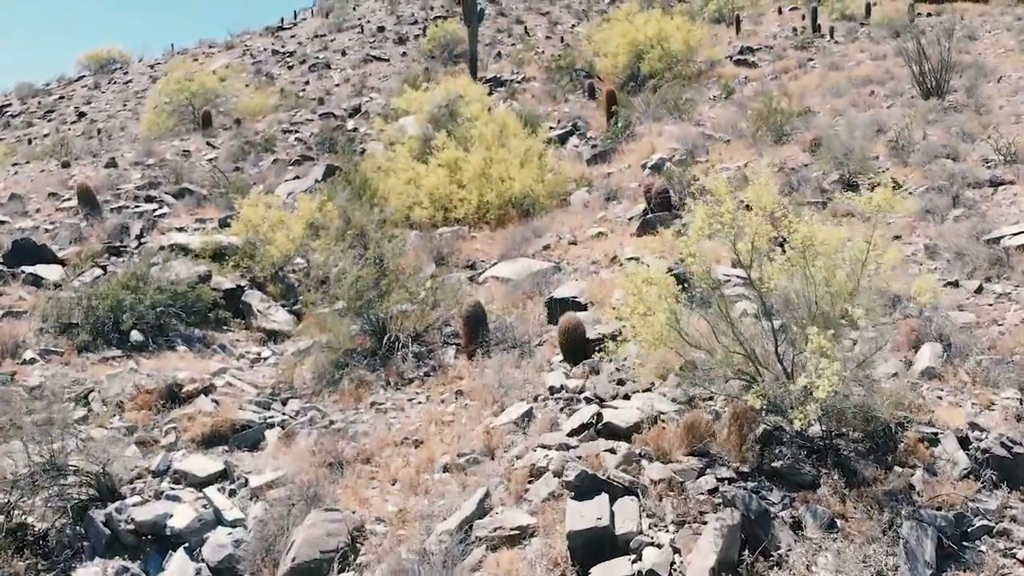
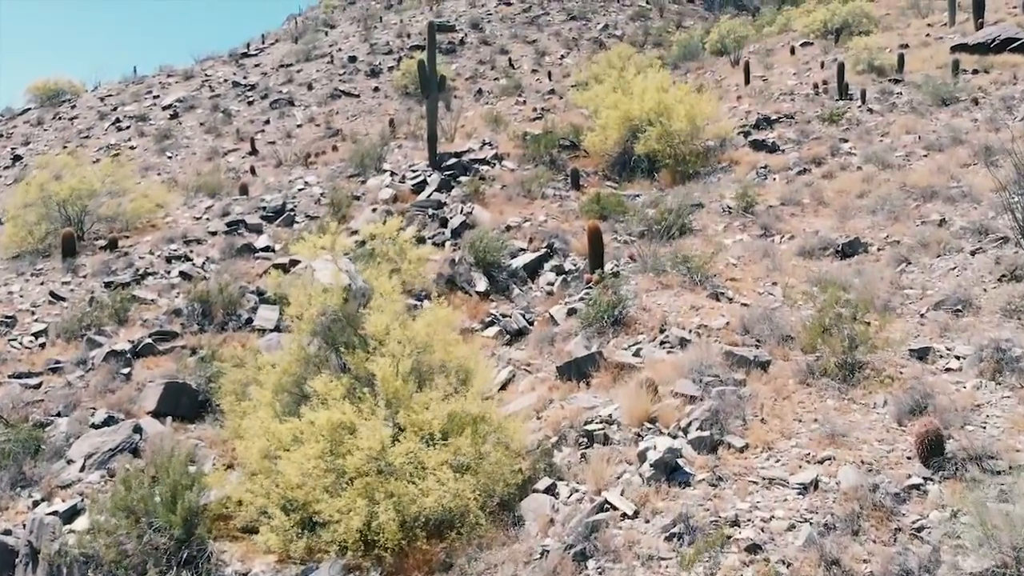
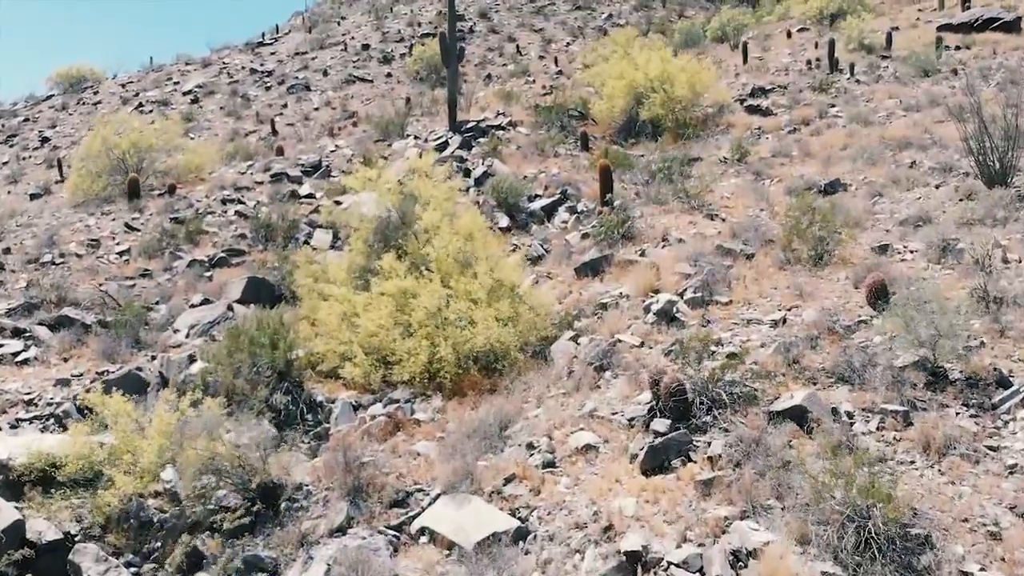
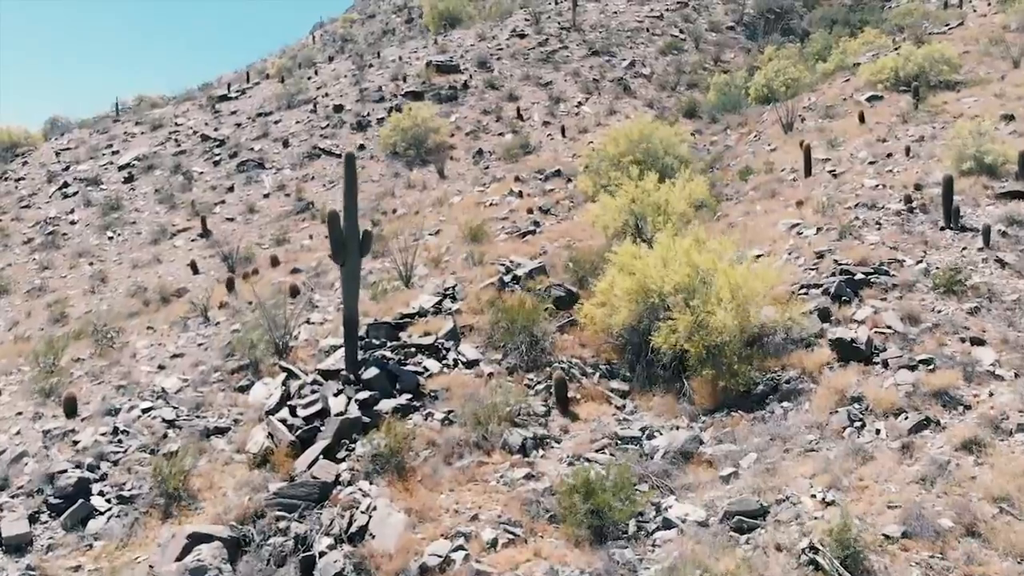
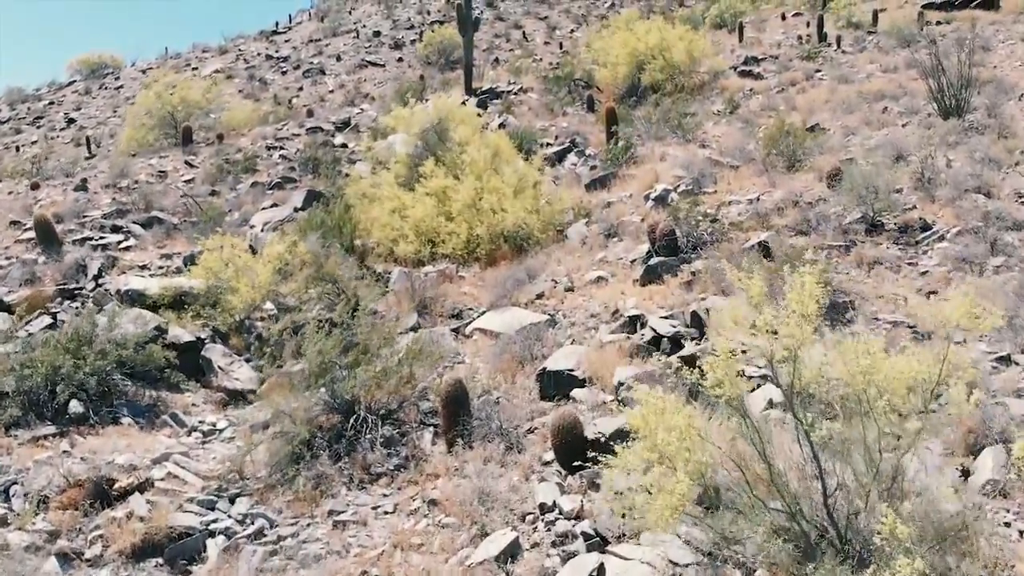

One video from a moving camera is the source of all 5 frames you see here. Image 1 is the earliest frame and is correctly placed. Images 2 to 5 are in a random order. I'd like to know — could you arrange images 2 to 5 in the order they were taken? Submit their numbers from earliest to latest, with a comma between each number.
5, 3, 2, 4
